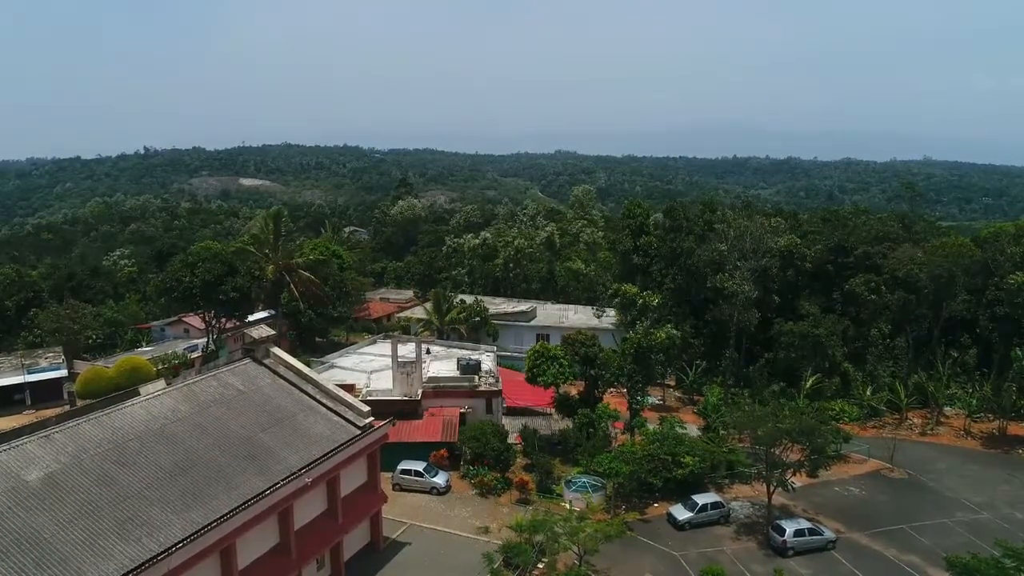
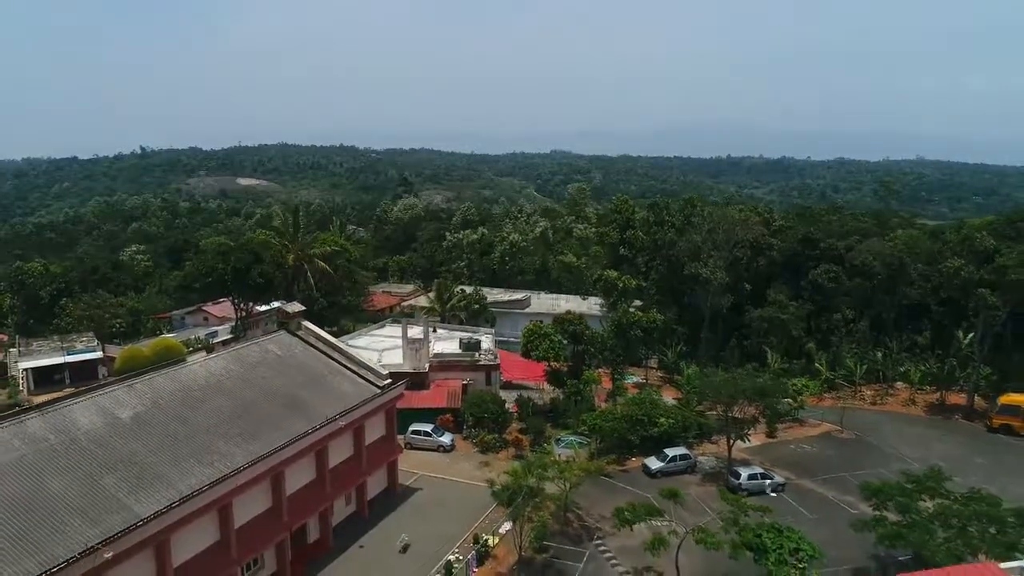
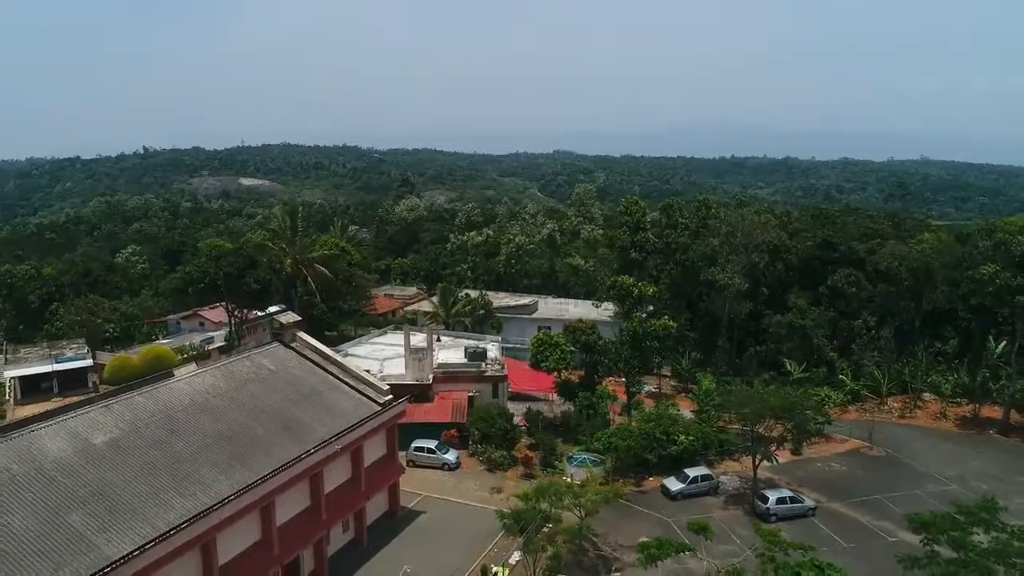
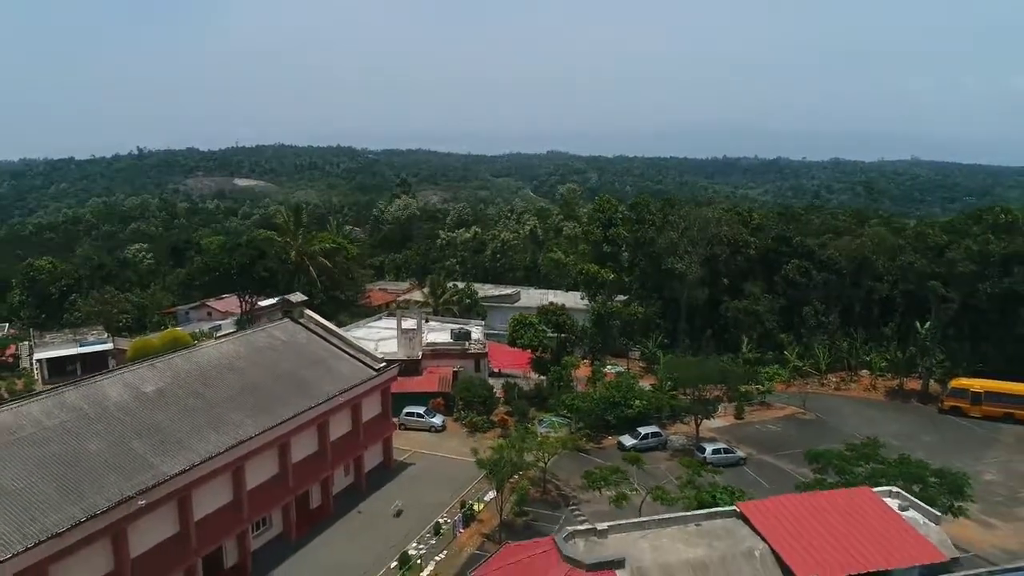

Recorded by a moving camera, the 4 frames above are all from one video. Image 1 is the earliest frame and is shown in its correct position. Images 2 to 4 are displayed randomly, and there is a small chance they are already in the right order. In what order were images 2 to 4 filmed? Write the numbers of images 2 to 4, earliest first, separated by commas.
3, 2, 4
